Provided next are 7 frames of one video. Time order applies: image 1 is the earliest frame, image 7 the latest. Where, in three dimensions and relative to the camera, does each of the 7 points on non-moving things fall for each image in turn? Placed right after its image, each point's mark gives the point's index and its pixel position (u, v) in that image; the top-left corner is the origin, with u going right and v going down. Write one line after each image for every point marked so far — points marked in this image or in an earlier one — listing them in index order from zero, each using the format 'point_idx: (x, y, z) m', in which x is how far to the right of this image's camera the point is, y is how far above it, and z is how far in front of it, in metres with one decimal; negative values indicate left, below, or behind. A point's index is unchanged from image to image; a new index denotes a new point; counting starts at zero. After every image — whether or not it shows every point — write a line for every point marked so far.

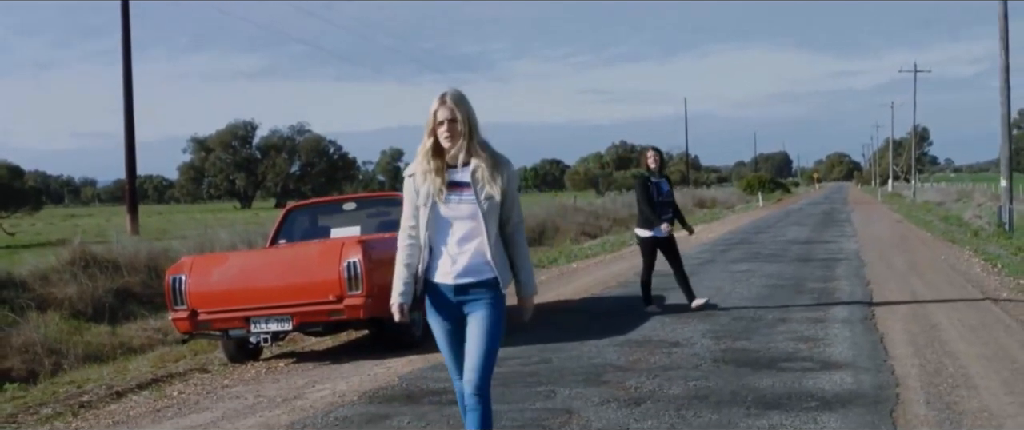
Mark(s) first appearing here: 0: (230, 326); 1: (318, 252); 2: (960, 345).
0: (-2.4, -1.0, +10.6) m
1: (-1.6, -0.3, +10.5) m
2: (+3.6, -1.0, +10.0) m
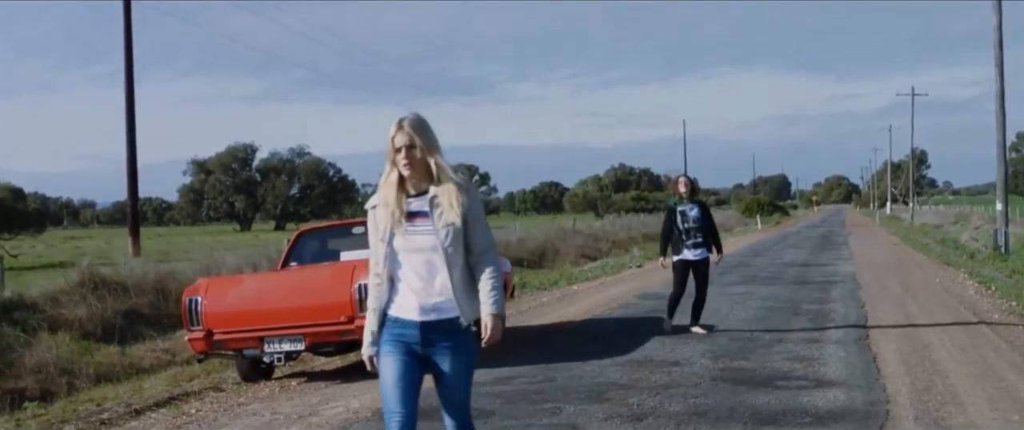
0: (-2.4, -1.2, +11.0) m
1: (-1.6, -0.5, +10.9) m
2: (+3.7, -1.3, +10.3) m
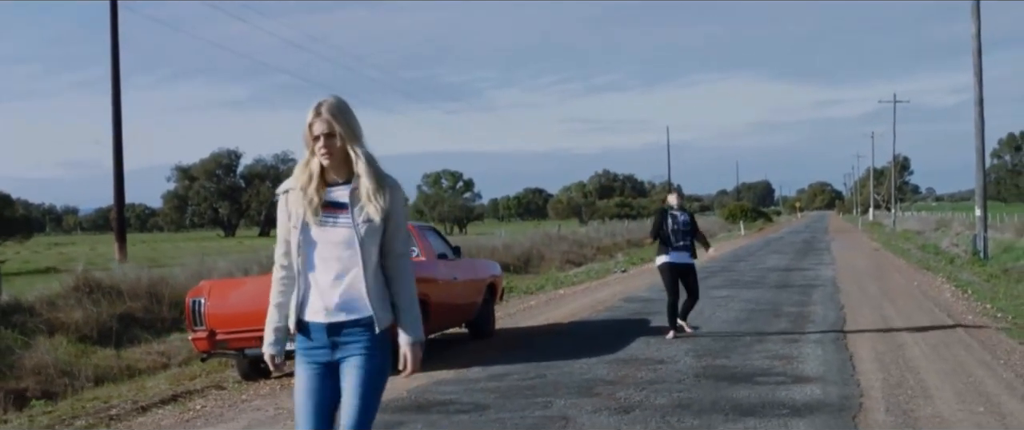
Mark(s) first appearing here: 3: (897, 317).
0: (-2.5, -1.2, +11.4) m
1: (-1.7, -0.6, +11.3) m
2: (+3.6, -1.3, +10.8) m
3: (+5.0, -1.3, +15.9) m
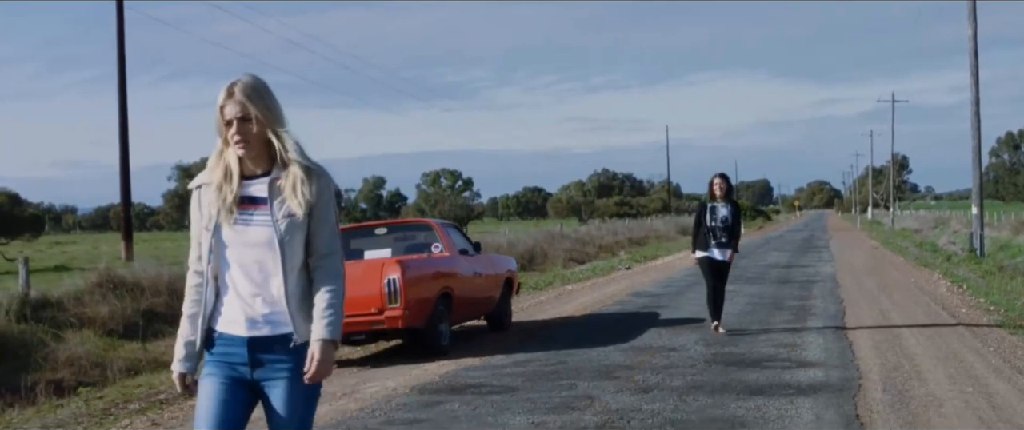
0: (-2.3, -1.2, +12.1) m
1: (-1.5, -0.5, +12.0) m
2: (+3.8, -1.3, +11.6) m
3: (+5.2, -1.3, +16.7) m
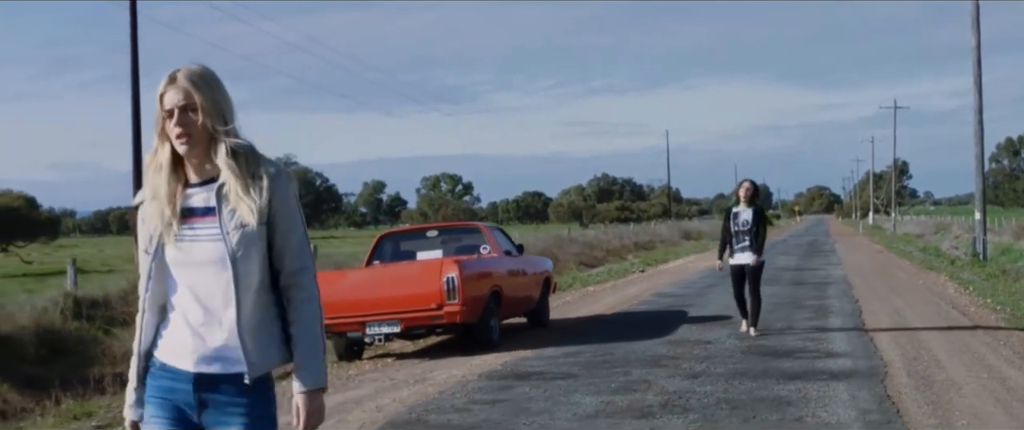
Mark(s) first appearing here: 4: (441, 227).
0: (-1.7, -1.2, +13.2) m
1: (-1.0, -0.6, +13.1) m
2: (+4.3, -1.3, +12.6) m
3: (+5.7, -1.4, +17.7) m
4: (-0.9, -0.1, +15.2) m
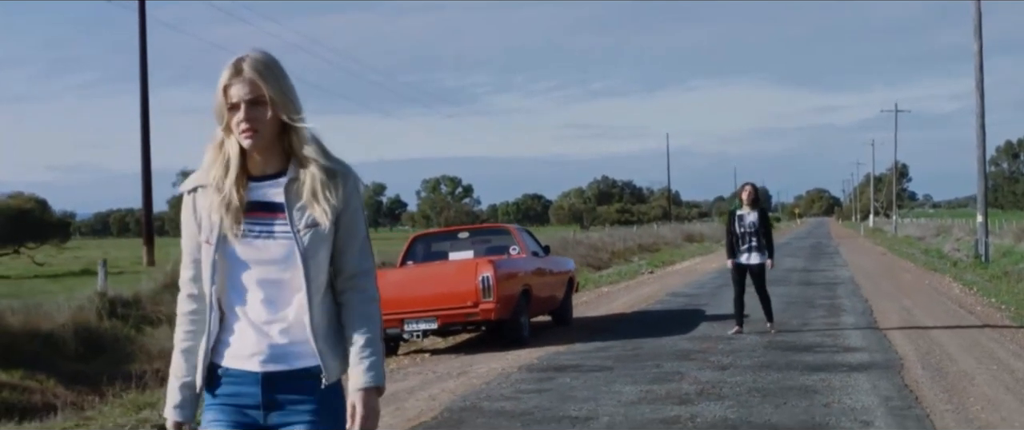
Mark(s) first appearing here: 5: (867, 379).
0: (-1.4, -1.2, +13.9) m
1: (-0.6, -0.6, +13.8) m
2: (+4.7, -1.3, +13.3) m
3: (+6.0, -1.4, +18.4) m
4: (-0.5, -0.2, +15.9) m
5: (+2.8, -1.3, +9.8) m
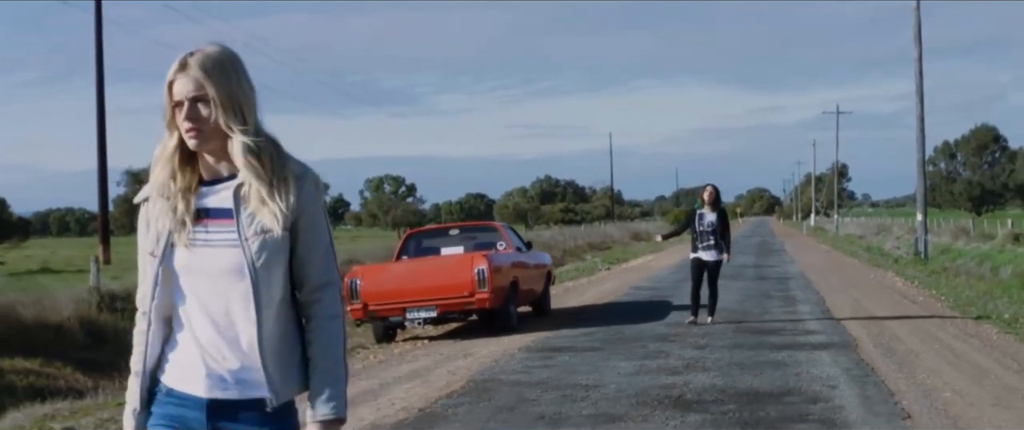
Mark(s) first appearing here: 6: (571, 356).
0: (-1.5, -1.2, +15.2) m
1: (-0.7, -0.6, +15.1) m
2: (+4.6, -1.3, +14.9) m
3: (+5.7, -1.4, +20.0) m
4: (-0.7, -0.2, +17.3) m
5: (+2.9, -1.3, +11.4) m
6: (+0.6, -1.4, +11.7) m
